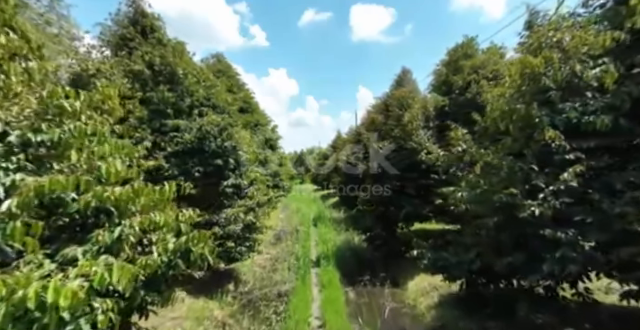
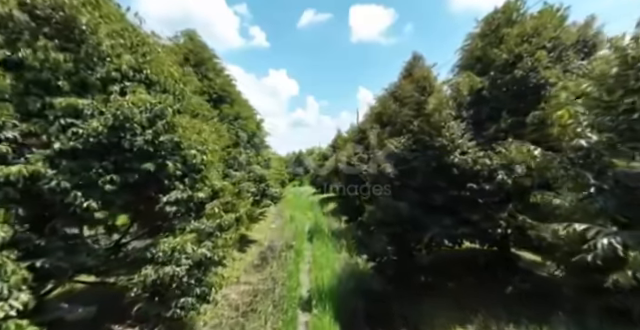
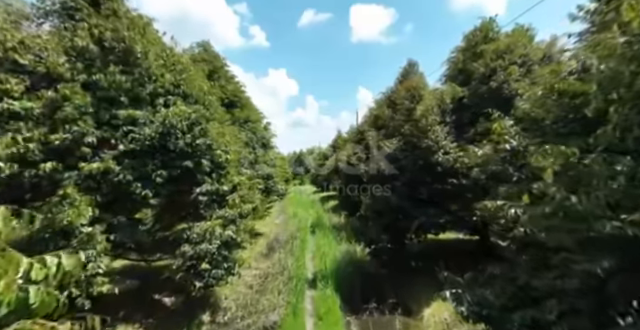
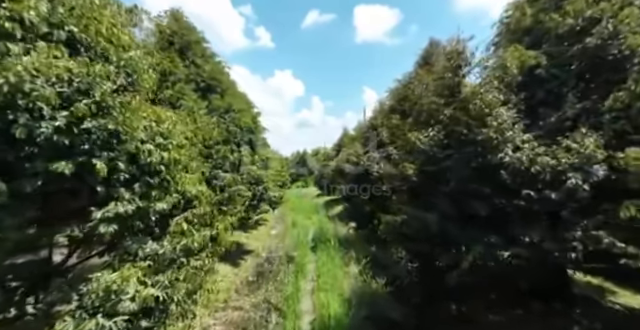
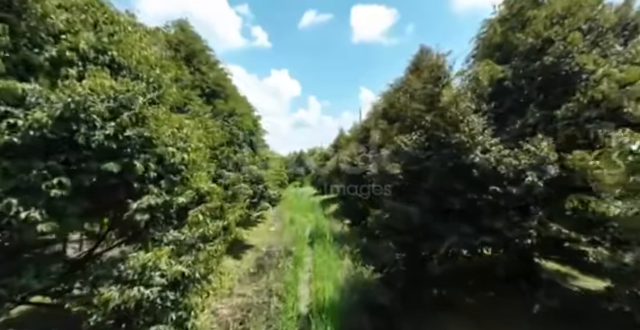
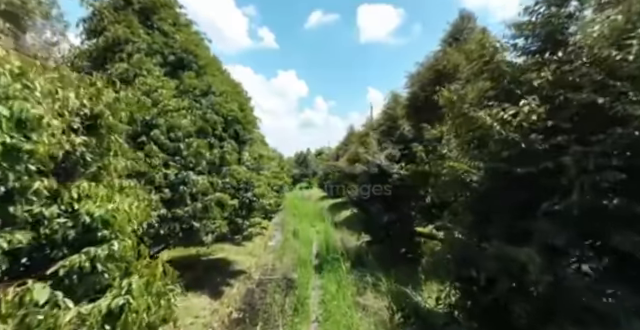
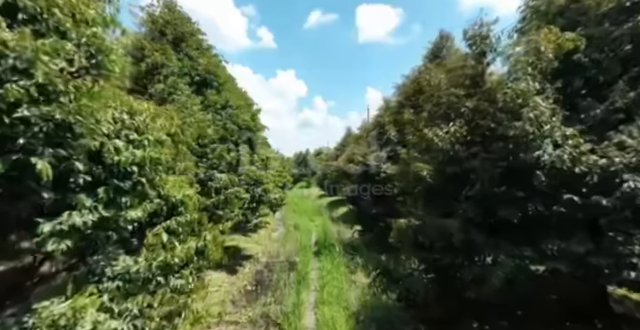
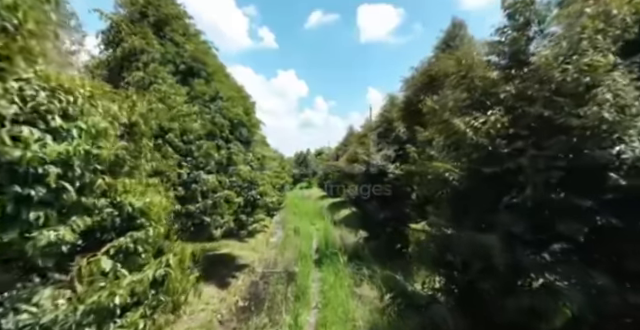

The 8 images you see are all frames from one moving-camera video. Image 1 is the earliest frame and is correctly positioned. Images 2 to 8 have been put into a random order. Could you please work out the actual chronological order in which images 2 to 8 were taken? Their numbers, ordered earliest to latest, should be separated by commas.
3, 2, 5, 4, 7, 8, 6
